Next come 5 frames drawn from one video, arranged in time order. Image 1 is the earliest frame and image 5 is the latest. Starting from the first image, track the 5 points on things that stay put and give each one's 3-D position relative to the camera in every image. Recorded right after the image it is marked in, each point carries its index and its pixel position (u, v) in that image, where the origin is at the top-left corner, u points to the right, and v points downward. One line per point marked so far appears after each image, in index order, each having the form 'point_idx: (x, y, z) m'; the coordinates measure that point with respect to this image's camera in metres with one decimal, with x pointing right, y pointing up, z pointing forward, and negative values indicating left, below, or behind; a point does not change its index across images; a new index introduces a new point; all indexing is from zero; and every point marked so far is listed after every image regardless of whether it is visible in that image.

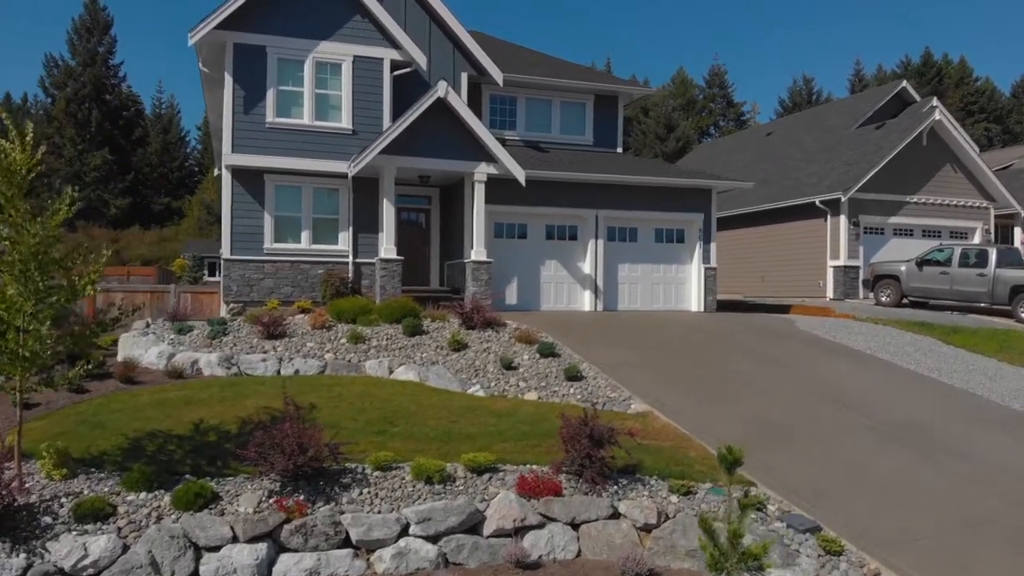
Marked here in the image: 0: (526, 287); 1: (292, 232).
0: (+0.3, +0.1, +16.9) m
1: (-4.2, +1.1, +16.4) m
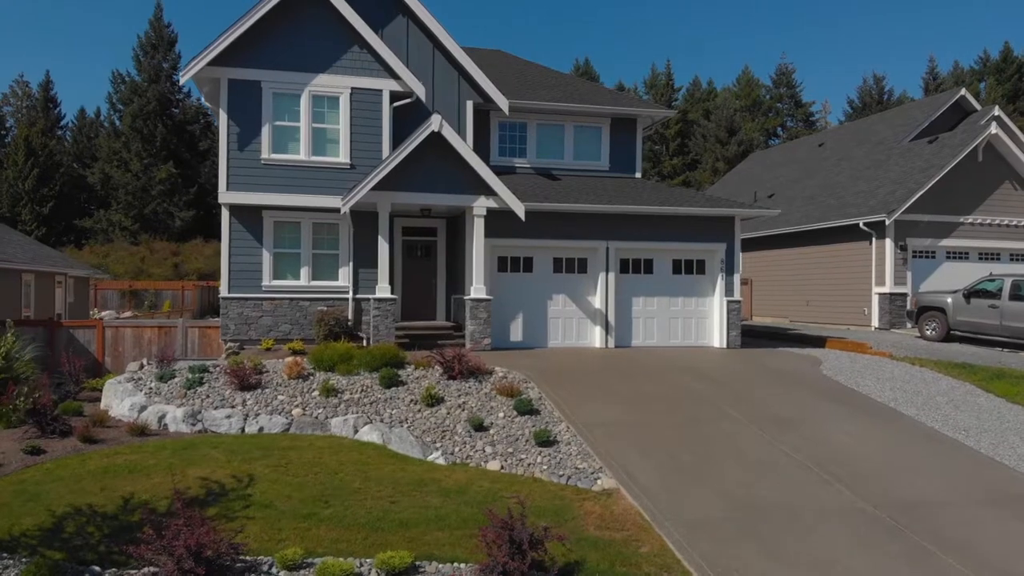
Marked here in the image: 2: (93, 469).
0: (+0.4, -0.6, +16.1) m
1: (-4.2, +0.4, +16.0) m
2: (-4.8, -2.1, +9.8) m
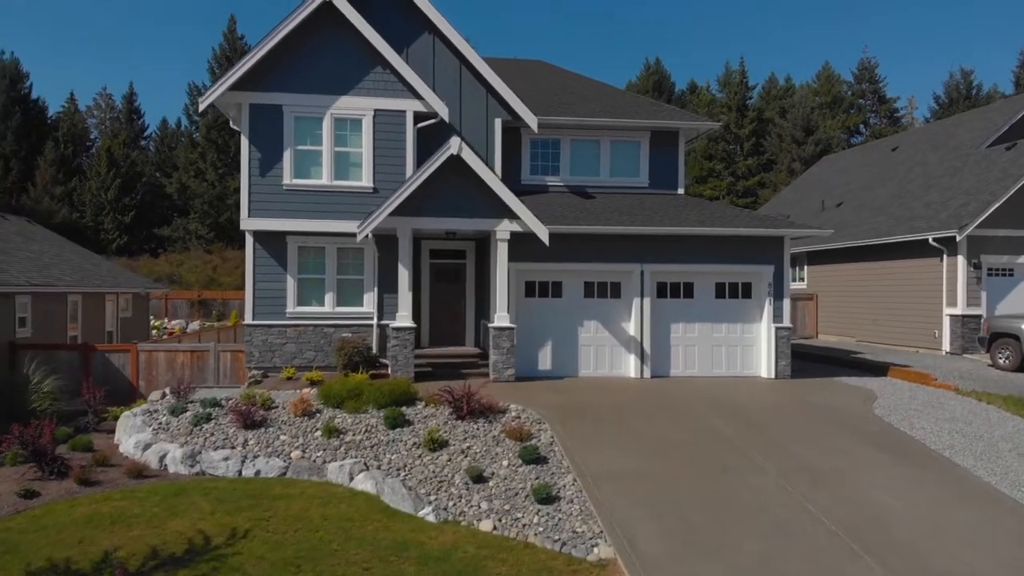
0: (+0.9, -1.1, +15.3) m
1: (-3.6, -0.1, +15.7) m
2: (-4.9, -2.6, +9.5) m
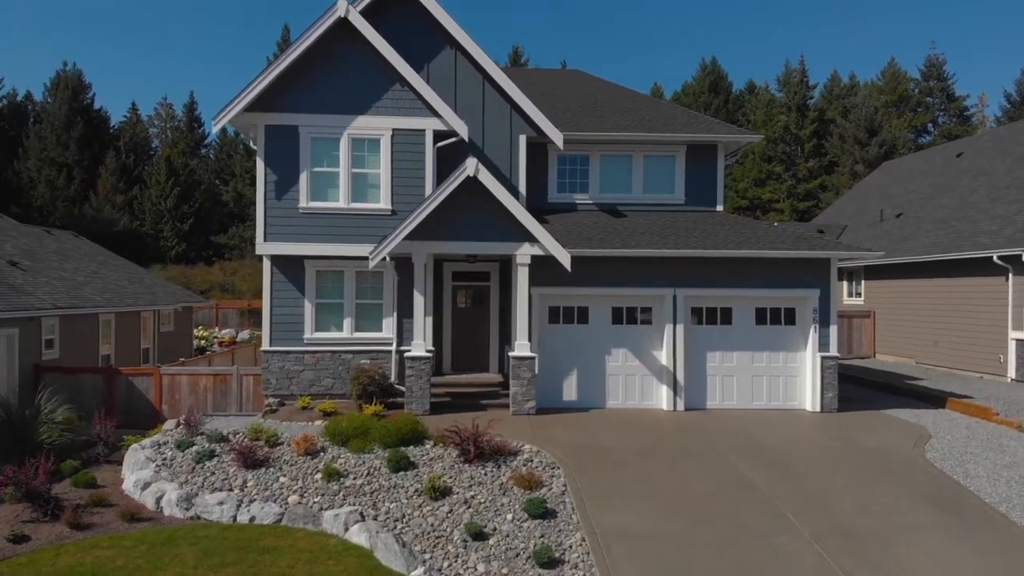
0: (+1.3, -1.5, +14.5) m
1: (-3.2, -0.6, +15.2) m
2: (-4.8, -3.0, +9.1) m
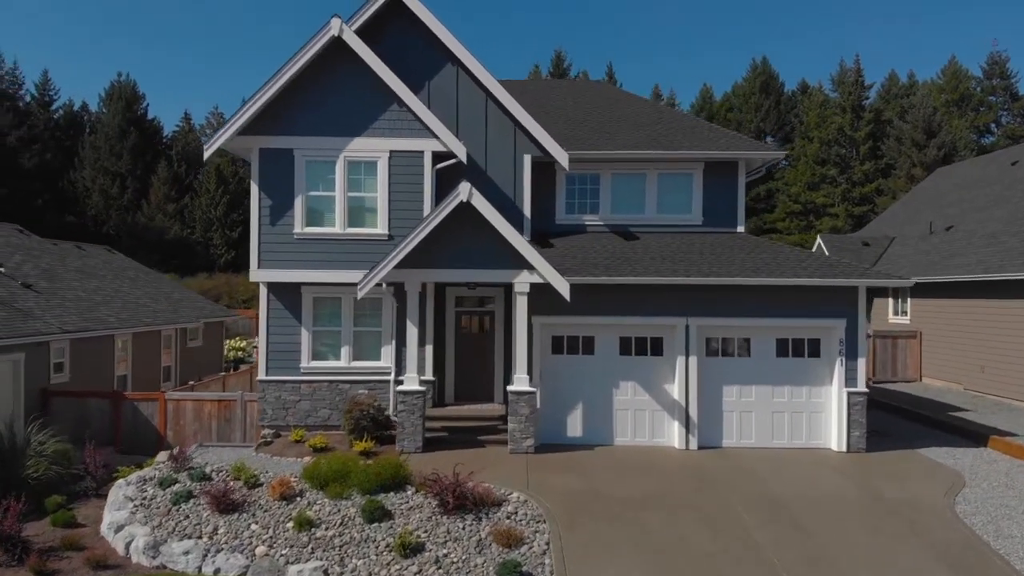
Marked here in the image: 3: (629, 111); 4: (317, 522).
0: (+1.3, -2.0, +13.7) m
1: (-3.1, -1.0, +14.7) m
2: (-5.2, -3.5, +8.7) m
3: (+2.3, +3.5, +17.0) m
4: (-2.3, -2.8, +10.2) m
